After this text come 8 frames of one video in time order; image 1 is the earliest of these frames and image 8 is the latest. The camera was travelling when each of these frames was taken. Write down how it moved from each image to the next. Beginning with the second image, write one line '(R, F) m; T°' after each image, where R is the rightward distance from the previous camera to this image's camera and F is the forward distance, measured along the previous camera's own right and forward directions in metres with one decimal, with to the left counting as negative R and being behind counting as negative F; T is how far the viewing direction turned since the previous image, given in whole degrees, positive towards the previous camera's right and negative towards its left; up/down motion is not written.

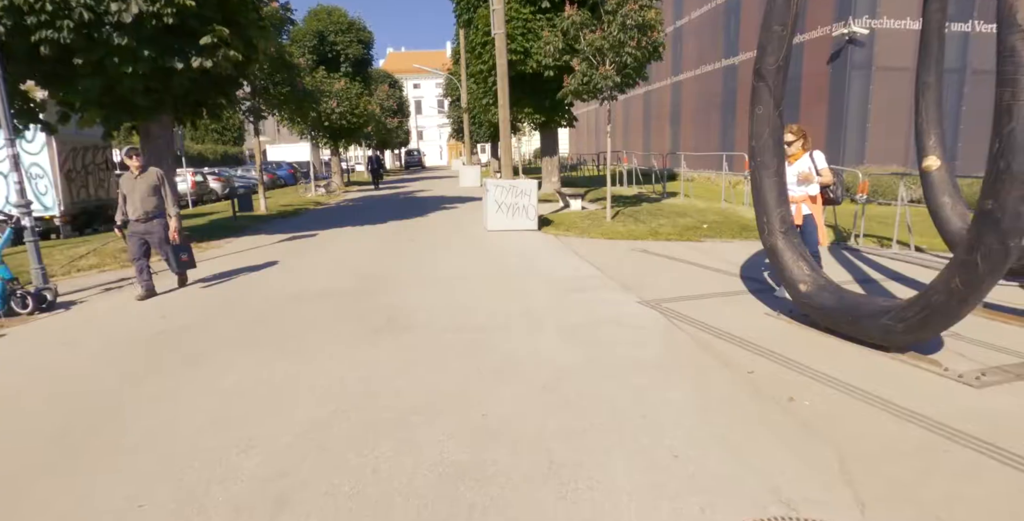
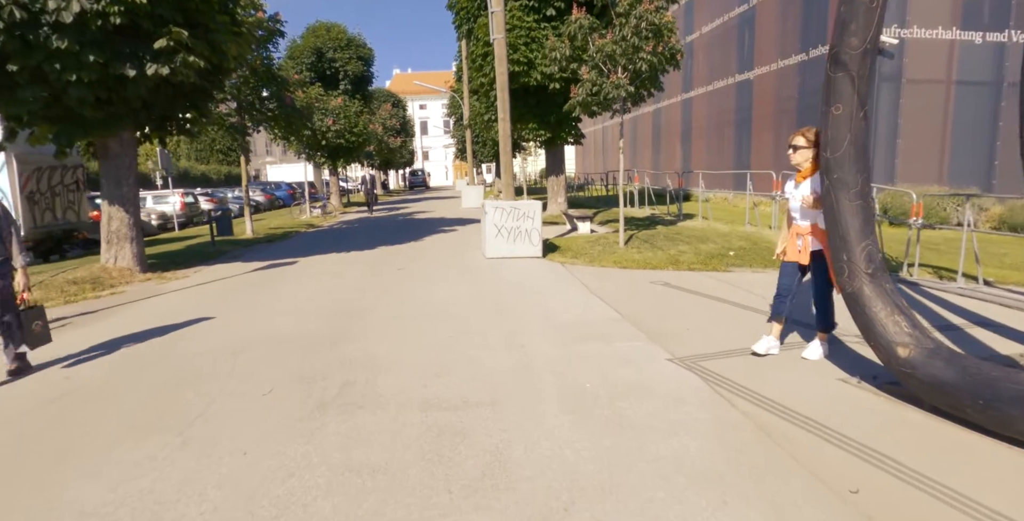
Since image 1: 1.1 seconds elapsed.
(+0.1, +1.4) m; -1°
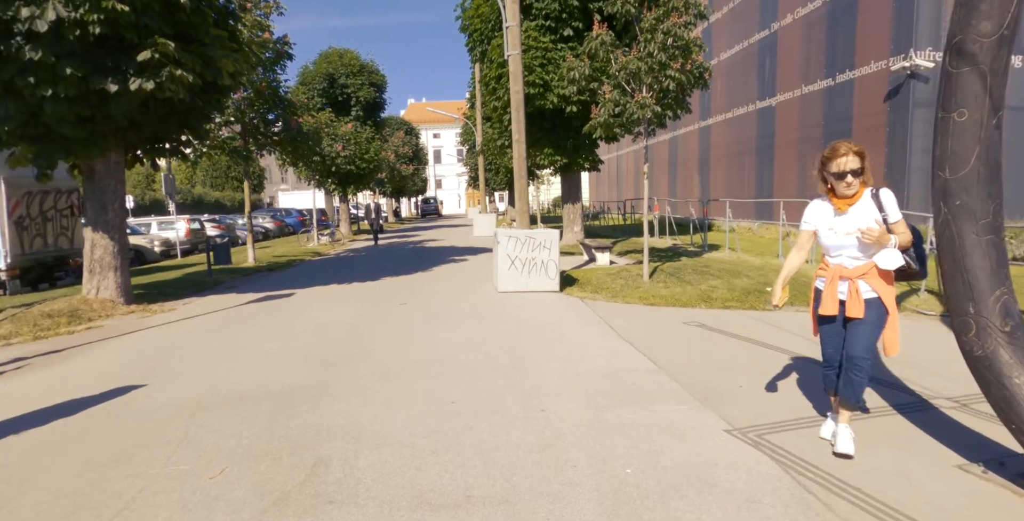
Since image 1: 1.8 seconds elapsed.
(0.0, +0.9) m; -1°
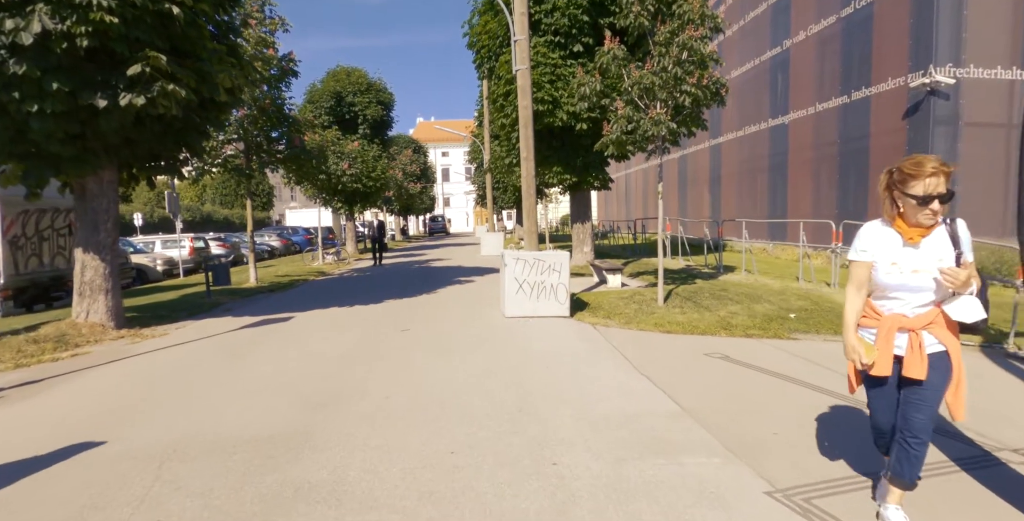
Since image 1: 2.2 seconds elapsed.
(0.0, +0.5) m; -1°
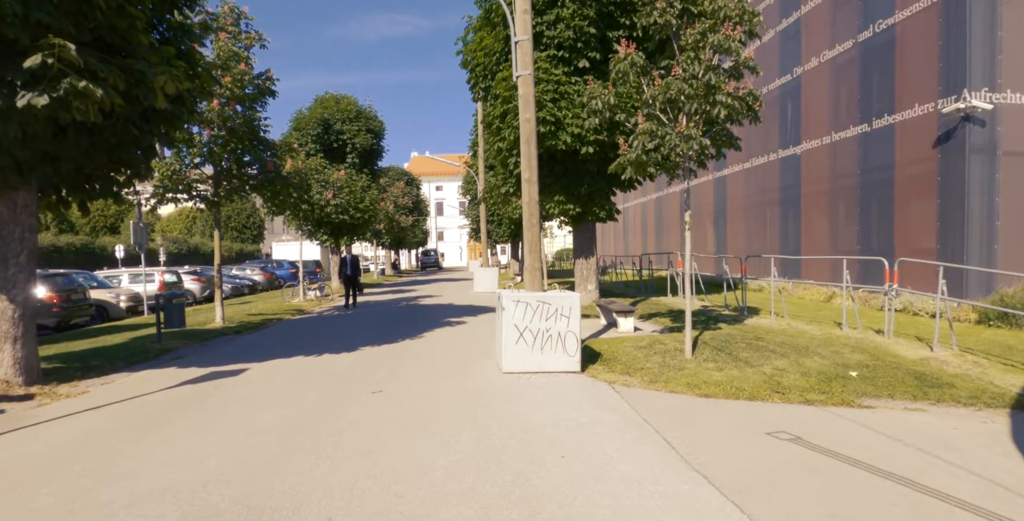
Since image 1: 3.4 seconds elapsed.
(-0.1, +1.7) m; +1°
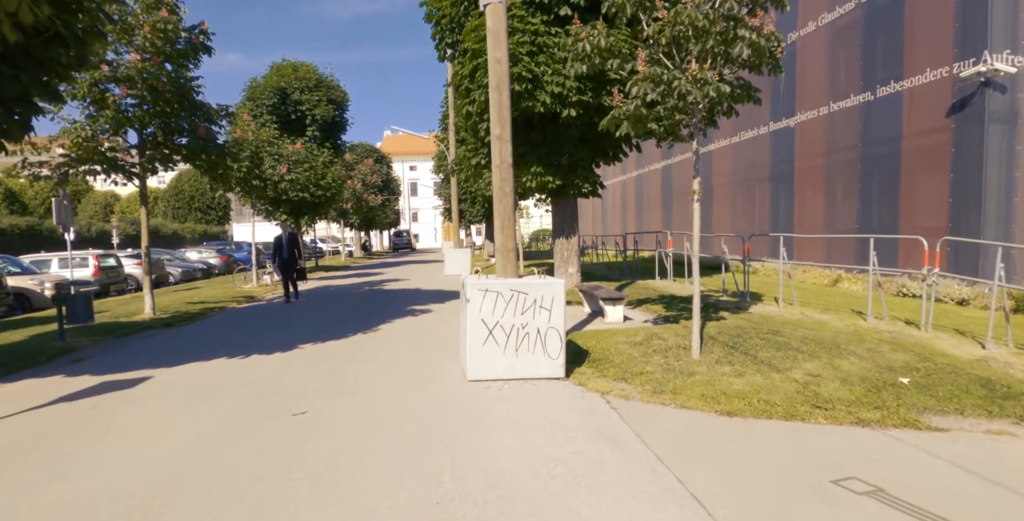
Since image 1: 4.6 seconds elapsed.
(+0.1, +1.7) m; +2°
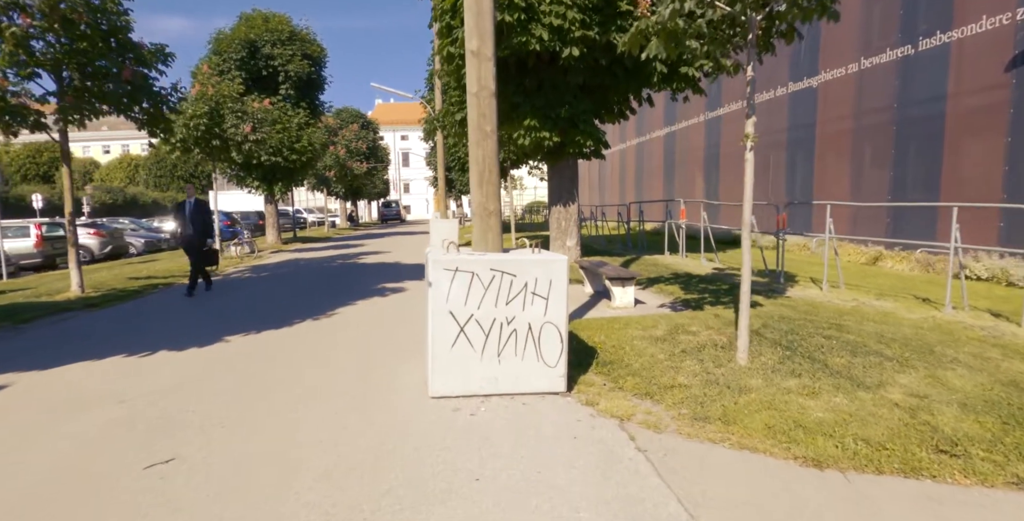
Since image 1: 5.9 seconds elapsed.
(+0.1, +1.9) m; +1°
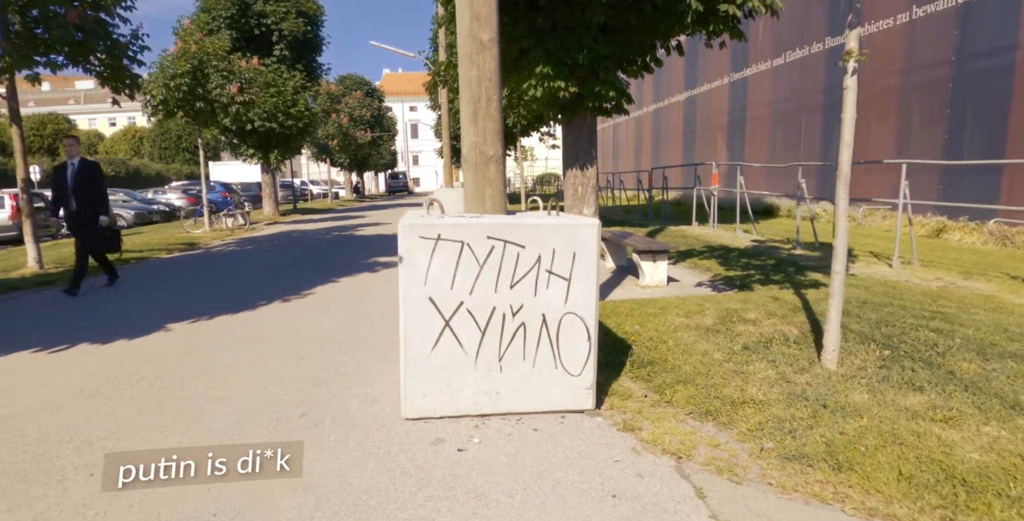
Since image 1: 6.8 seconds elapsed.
(0.0, +1.4) m; -1°
